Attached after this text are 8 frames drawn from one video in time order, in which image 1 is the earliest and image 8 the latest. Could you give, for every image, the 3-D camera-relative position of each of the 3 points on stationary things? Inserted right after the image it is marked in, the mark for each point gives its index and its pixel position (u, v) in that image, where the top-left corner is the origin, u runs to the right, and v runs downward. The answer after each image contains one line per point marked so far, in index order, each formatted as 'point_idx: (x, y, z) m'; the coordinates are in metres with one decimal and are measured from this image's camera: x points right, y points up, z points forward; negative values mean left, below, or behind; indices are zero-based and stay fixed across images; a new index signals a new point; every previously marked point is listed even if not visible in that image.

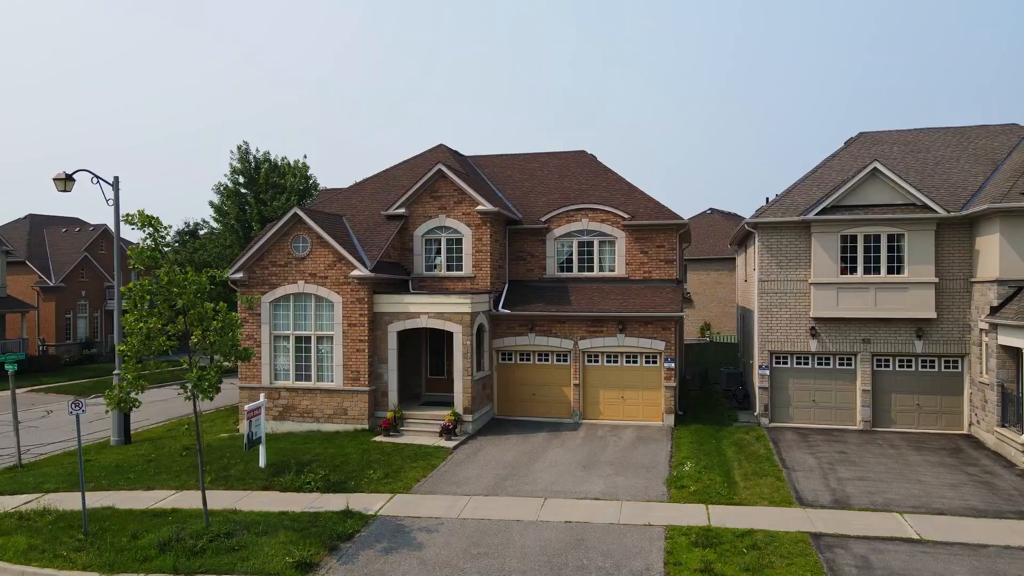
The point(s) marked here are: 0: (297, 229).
0: (-5.5, +1.5, +18.8) m
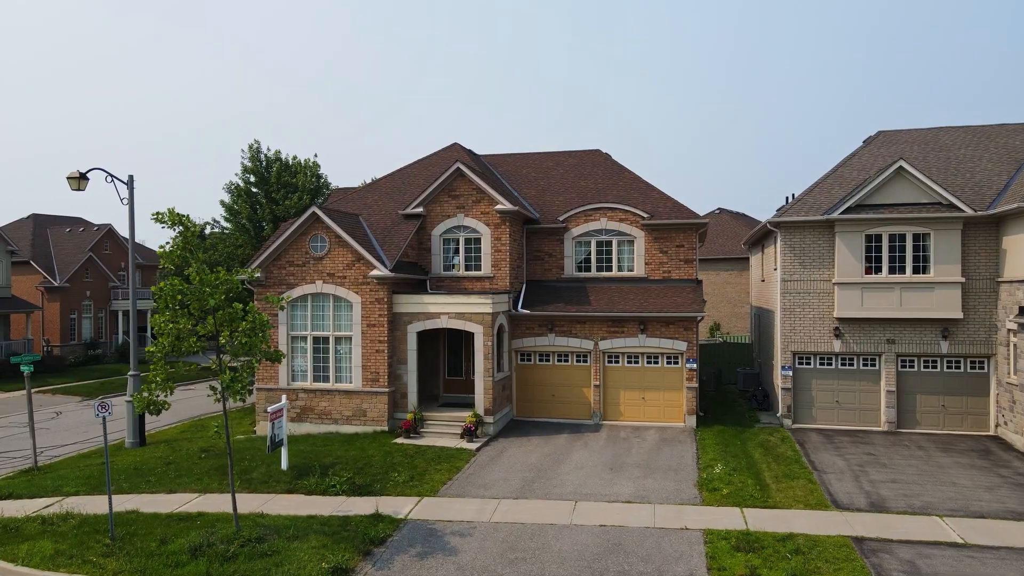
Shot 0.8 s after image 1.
0: (-5.0, +1.5, +18.6) m
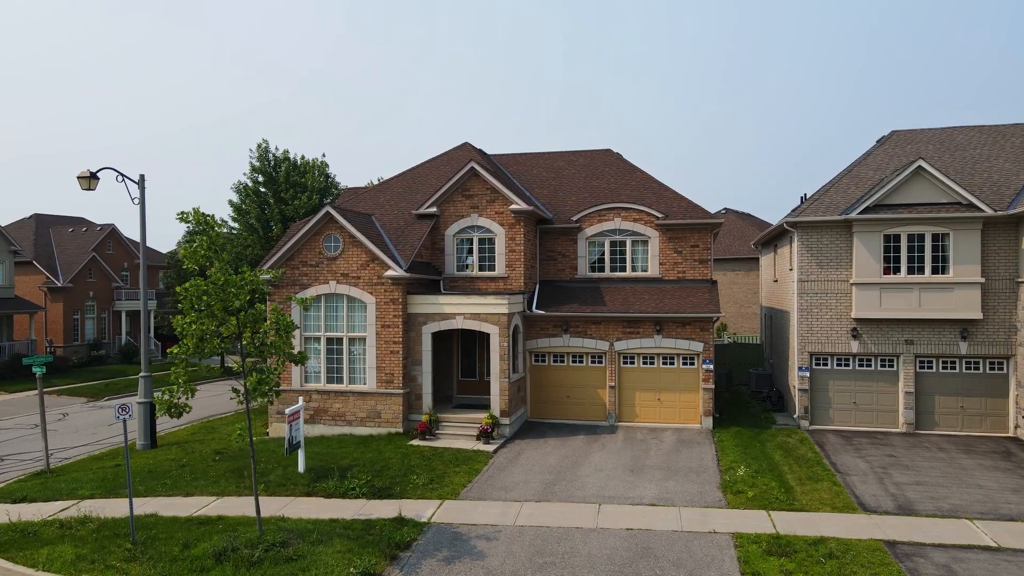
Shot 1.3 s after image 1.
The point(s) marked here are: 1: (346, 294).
0: (-4.6, +1.5, +18.4) m
1: (-4.2, -0.1, +18.3) m
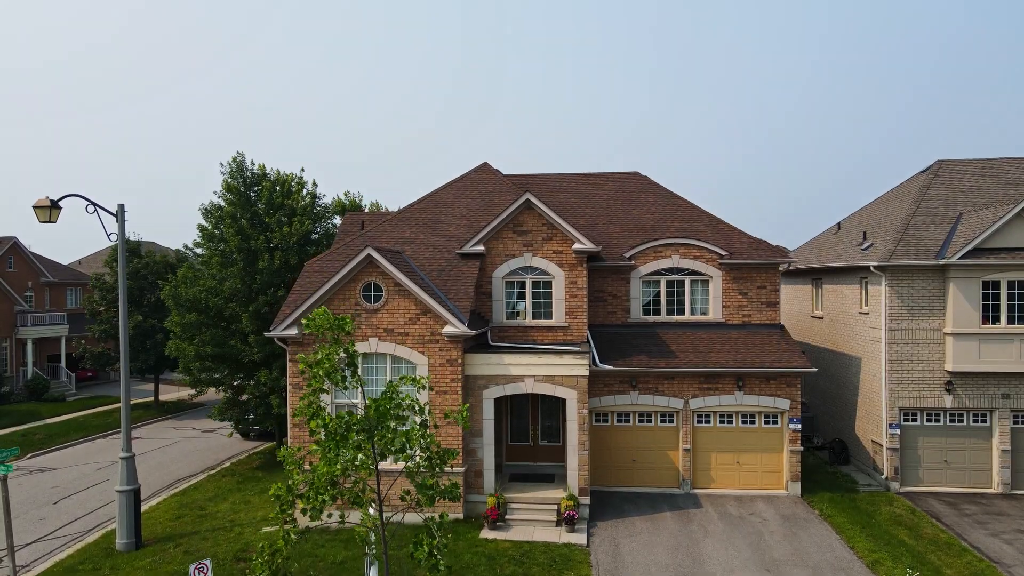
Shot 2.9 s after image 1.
0: (-3.0, +0.3, +15.2) m
1: (-2.5, -1.4, +15.2) m
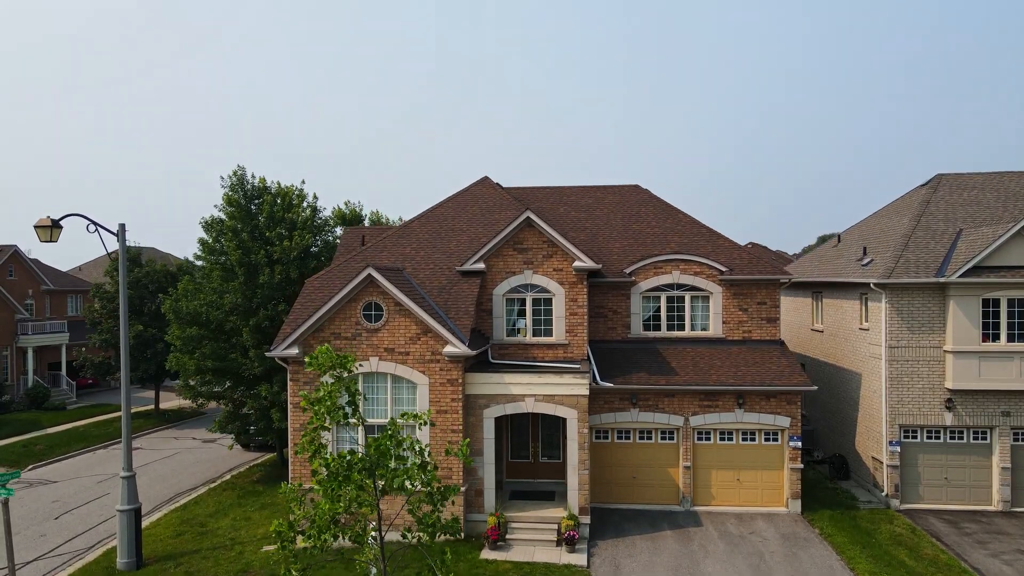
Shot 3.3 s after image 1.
0: (-3.0, -0.1, +15.2) m
1: (-2.5, -1.8, +15.2) m
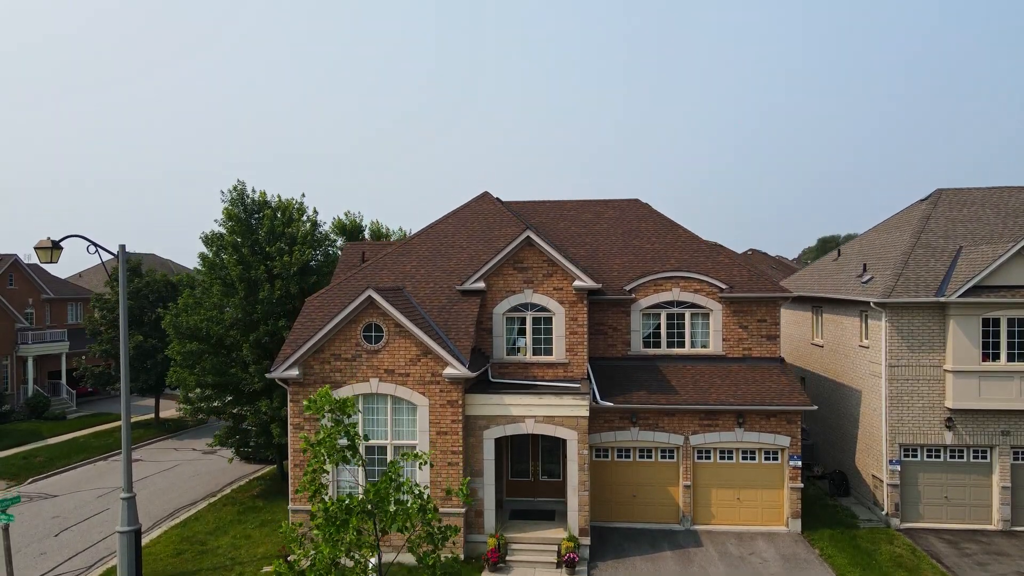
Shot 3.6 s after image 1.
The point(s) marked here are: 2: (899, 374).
0: (-3.0, -0.5, +15.2) m
1: (-2.5, -2.2, +15.2) m
2: (+9.0, -2.0, +17.2) m
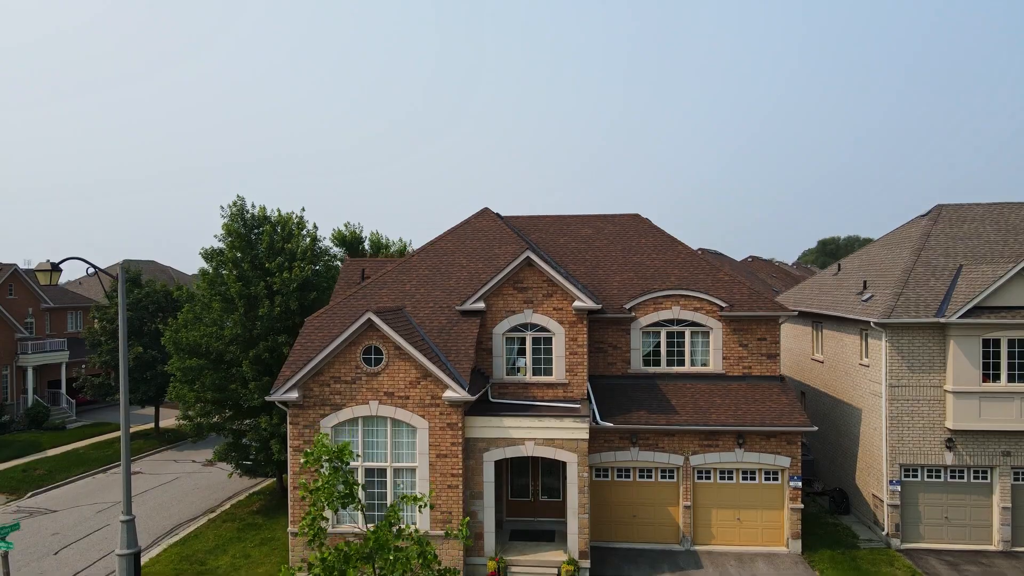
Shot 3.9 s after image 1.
0: (-3.0, -1.0, +15.2) m
1: (-2.5, -2.7, +15.2) m
2: (+9.0, -2.5, +17.2) m
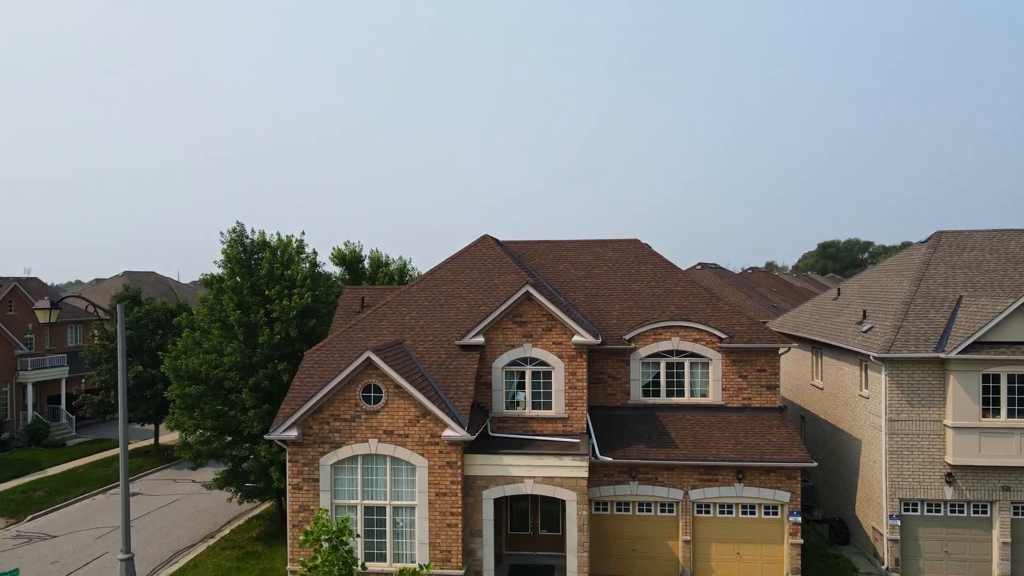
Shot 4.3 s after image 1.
0: (-3.0, -1.8, +15.2) m
1: (-2.5, -3.4, +15.2) m
2: (+9.0, -3.3, +17.2) m
